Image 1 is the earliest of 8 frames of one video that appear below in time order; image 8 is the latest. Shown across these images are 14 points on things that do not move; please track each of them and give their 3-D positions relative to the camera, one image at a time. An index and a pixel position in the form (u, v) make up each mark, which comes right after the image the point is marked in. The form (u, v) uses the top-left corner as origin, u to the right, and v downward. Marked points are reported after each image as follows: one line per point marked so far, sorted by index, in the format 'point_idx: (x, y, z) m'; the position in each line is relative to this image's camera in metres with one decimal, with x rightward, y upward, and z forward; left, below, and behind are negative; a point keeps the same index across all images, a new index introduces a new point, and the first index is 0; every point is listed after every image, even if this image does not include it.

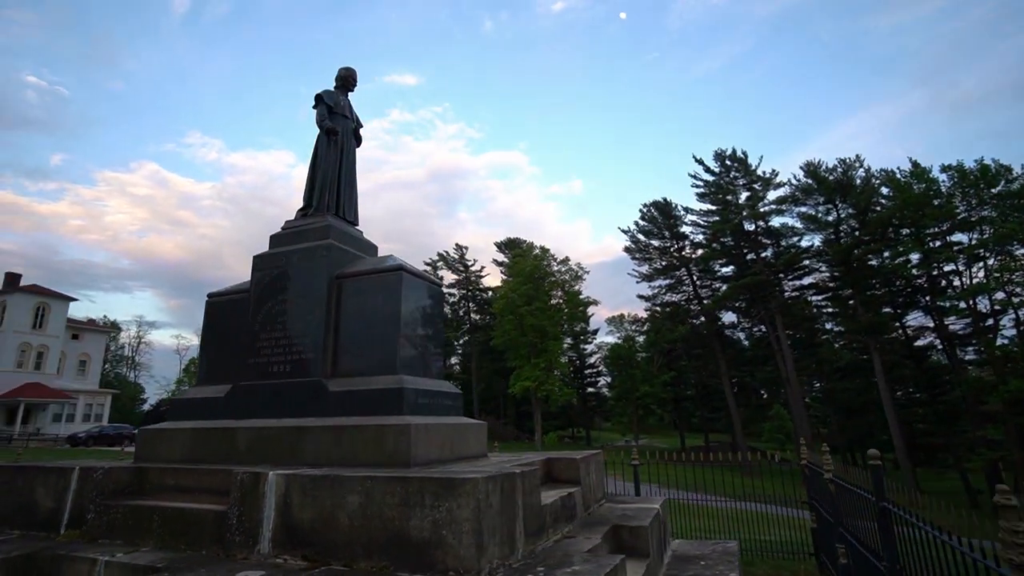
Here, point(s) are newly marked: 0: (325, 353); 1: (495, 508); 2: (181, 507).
0: (-1.8, -0.6, +5.2) m
1: (-0.1, -1.3, +3.3) m
2: (-2.4, -1.6, +4.0) m
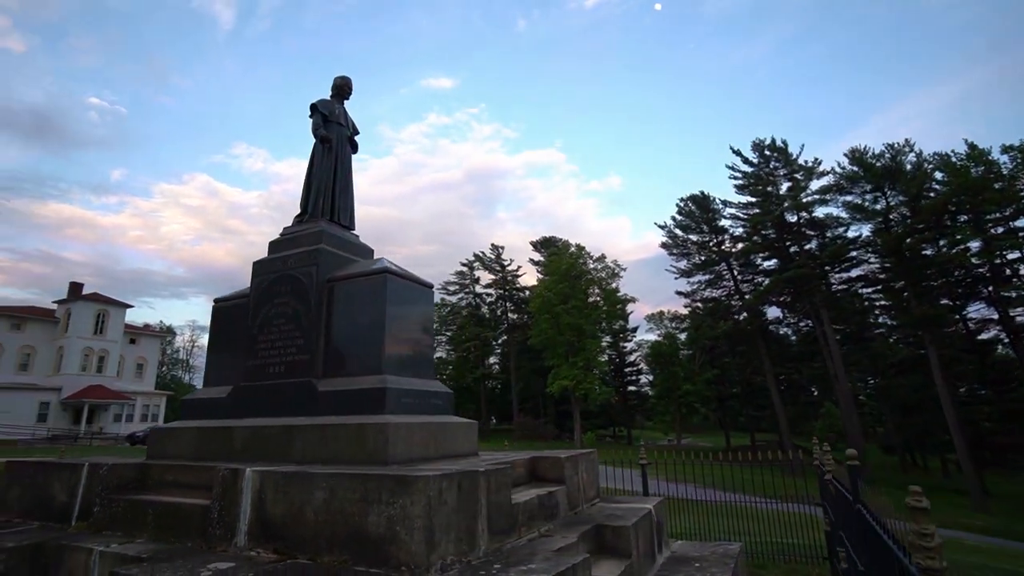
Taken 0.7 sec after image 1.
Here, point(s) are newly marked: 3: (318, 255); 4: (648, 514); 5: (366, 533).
0: (-1.9, -0.6, +5.3) m
1: (-0.4, -1.4, +3.4) m
2: (-2.6, -1.6, +4.2) m
3: (-2.0, +0.3, +5.6) m
4: (+1.3, -2.2, +5.4) m
5: (-0.9, -1.5, +3.3) m
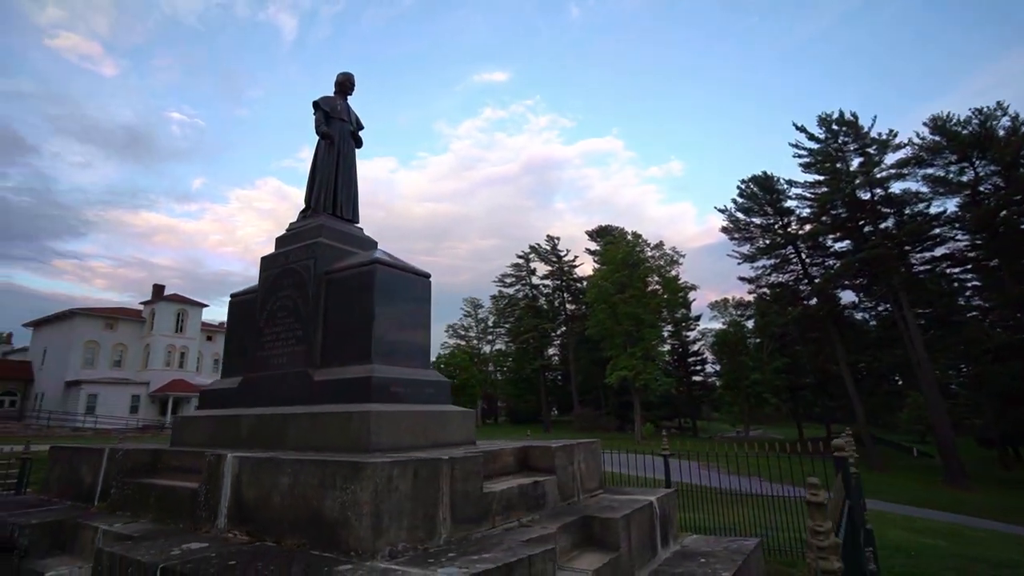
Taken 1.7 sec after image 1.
0: (-2.0, -0.6, +5.5) m
1: (-0.7, -1.3, +3.4) m
2: (-2.8, -1.6, +4.5) m
3: (-2.1, +0.4, +5.8) m
4: (+1.3, -2.0, +5.2) m
5: (-1.2, -1.4, +3.4) m
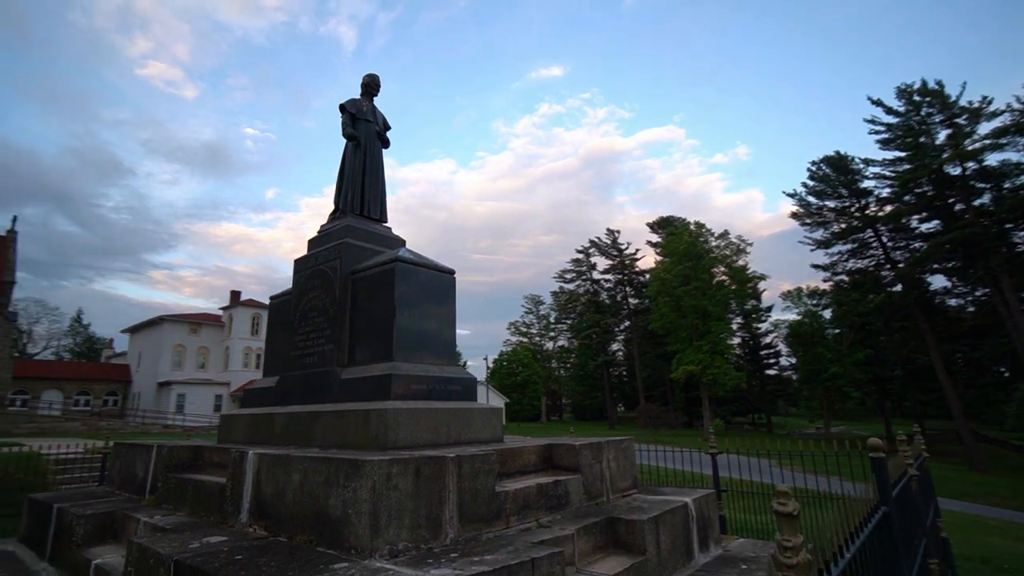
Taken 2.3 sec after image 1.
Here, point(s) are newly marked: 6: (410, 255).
0: (-1.7, -0.6, +5.6) m
1: (-0.6, -1.2, +3.3) m
2: (-2.6, -1.6, +4.7) m
3: (-1.8, +0.4, +5.8) m
4: (+1.5, -1.9, +4.9) m
5: (-1.1, -1.4, +3.4) m
6: (-1.0, +0.3, +5.5) m
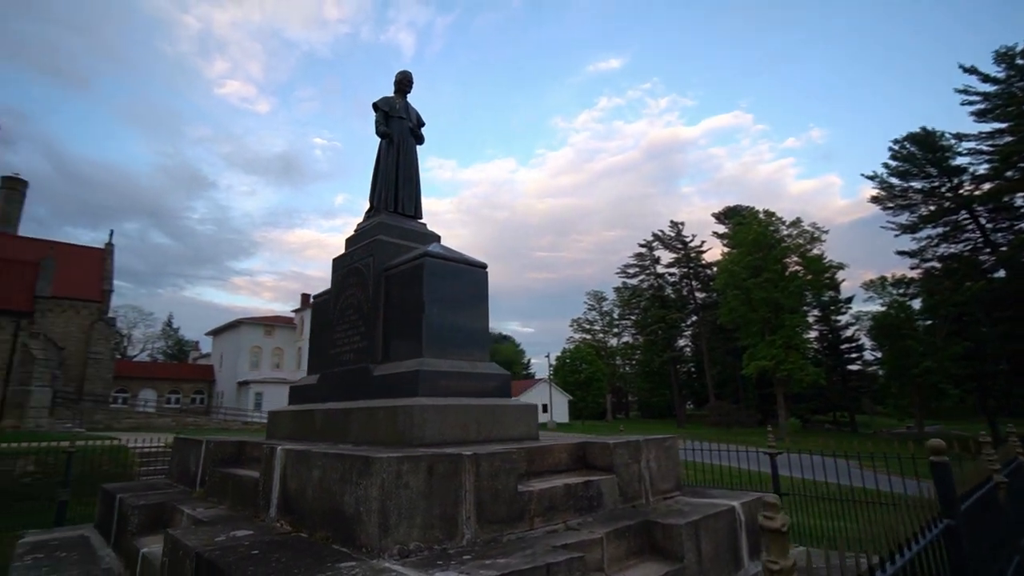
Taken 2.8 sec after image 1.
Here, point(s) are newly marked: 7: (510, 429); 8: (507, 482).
0: (-1.4, -0.5, +5.6) m
1: (-0.6, -1.2, +3.2) m
2: (-2.4, -1.6, +4.8) m
3: (-1.5, +0.4, +5.9) m
4: (+1.8, -1.8, +4.5) m
5: (-1.0, -1.4, +3.3) m
6: (-0.7, +0.4, +5.4) m
7: (0.0, -1.3, +5.1) m
8: (0.0, -1.3, +3.7) m
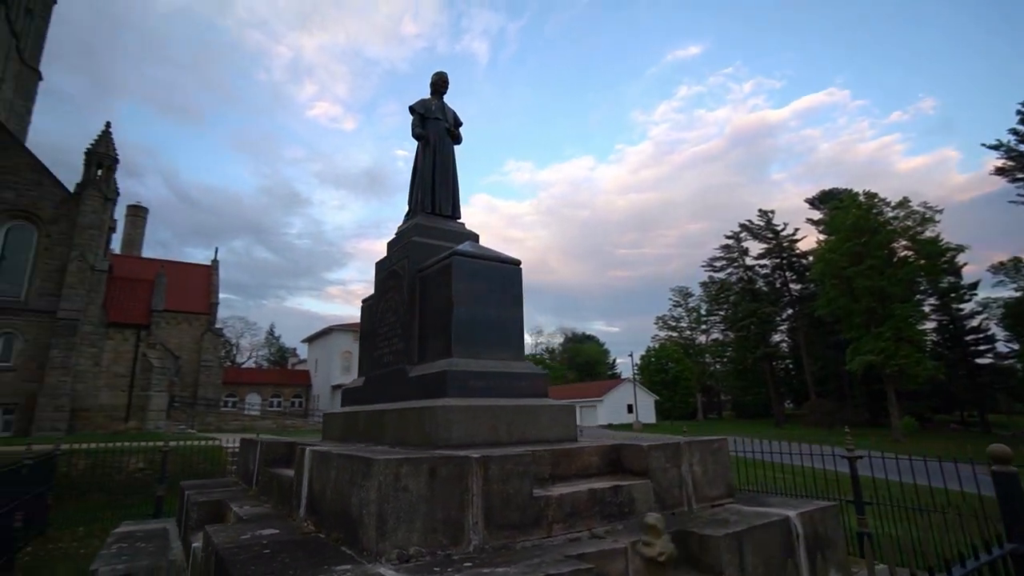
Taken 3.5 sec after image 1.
0: (-1.0, -0.6, +5.6) m
1: (-0.5, -1.2, +3.1) m
2: (-2.1, -1.7, +4.9) m
3: (-1.1, +0.4, +5.9) m
4: (+2.0, -1.7, +4.1) m
5: (-1.0, -1.4, +3.3) m
6: (-0.4, +0.4, +5.3) m
7: (+0.3, -1.3, +4.9) m
8: (+0.1, -1.3, +3.5) m
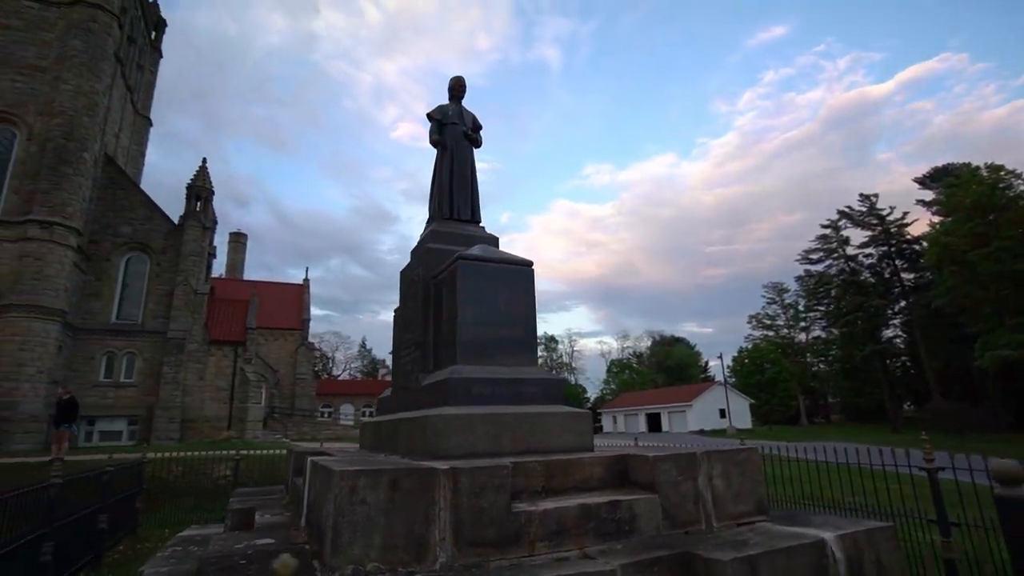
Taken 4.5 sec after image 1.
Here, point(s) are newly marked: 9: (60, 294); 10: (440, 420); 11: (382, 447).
0: (-0.9, -0.6, +5.5) m
1: (-0.7, -1.2, +3.0) m
2: (-1.9, -1.8, +5.0) m
3: (-0.9, +0.3, +5.8) m
4: (+2.0, -1.6, +3.5) m
5: (-1.1, -1.4, +3.3) m
6: (-0.4, +0.4, +5.1) m
7: (+0.4, -1.3, +4.6) m
8: (-0.1, -1.3, +3.3) m
9: (-15.3, -0.2, +18.5) m
10: (-0.5, -1.0, +4.3) m
11: (-1.3, -1.6, +5.6) m
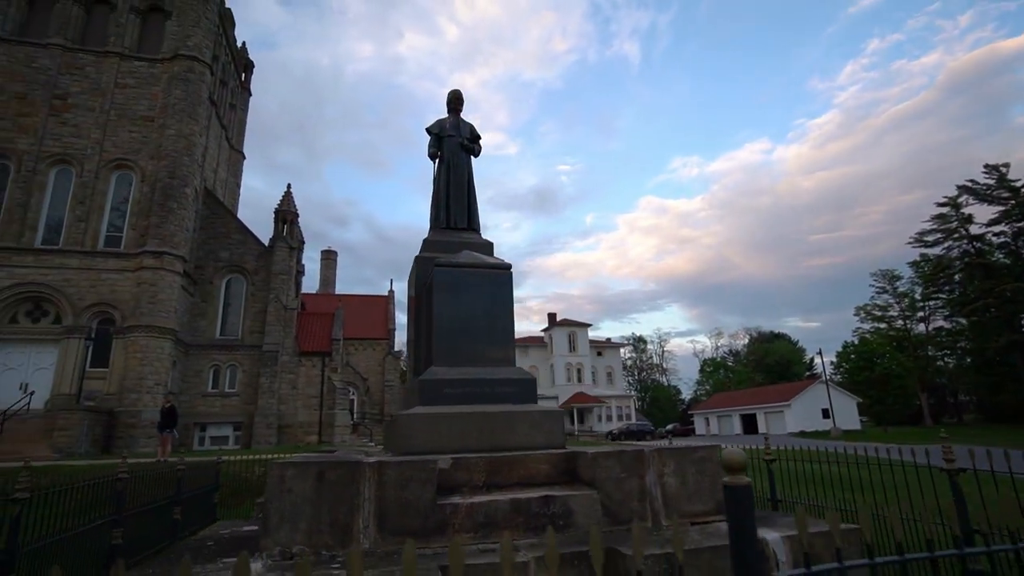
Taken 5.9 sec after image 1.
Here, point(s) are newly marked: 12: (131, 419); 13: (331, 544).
0: (-1.0, -0.7, +5.8) m
1: (-1.3, -1.3, +3.3) m
2: (-2.1, -1.9, +5.5) m
3: (-1.1, +0.3, +6.2) m
4: (+1.5, -1.6, +3.4) m
5: (-1.6, -1.5, +3.6) m
6: (-0.6, +0.3, +5.4) m
7: (+0.1, -1.3, +4.7) m
8: (-0.6, -1.3, +3.5) m
9: (-13.0, -1.0, +21.0) m
10: (-0.9, -1.1, +4.6) m
11: (-1.4, -1.7, +6.0) m
12: (-13.4, -4.6, +19.2) m
13: (-1.1, -1.5, +3.2) m
